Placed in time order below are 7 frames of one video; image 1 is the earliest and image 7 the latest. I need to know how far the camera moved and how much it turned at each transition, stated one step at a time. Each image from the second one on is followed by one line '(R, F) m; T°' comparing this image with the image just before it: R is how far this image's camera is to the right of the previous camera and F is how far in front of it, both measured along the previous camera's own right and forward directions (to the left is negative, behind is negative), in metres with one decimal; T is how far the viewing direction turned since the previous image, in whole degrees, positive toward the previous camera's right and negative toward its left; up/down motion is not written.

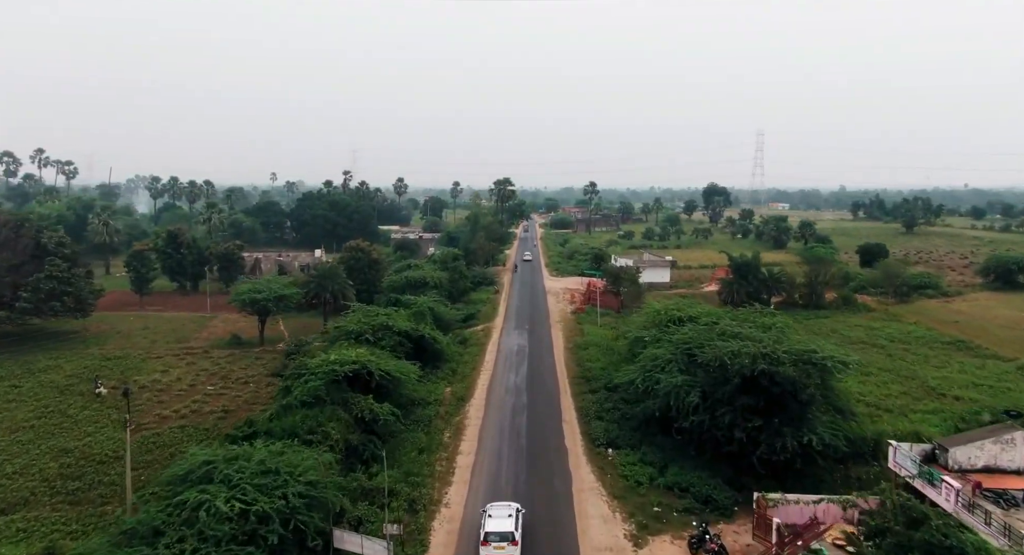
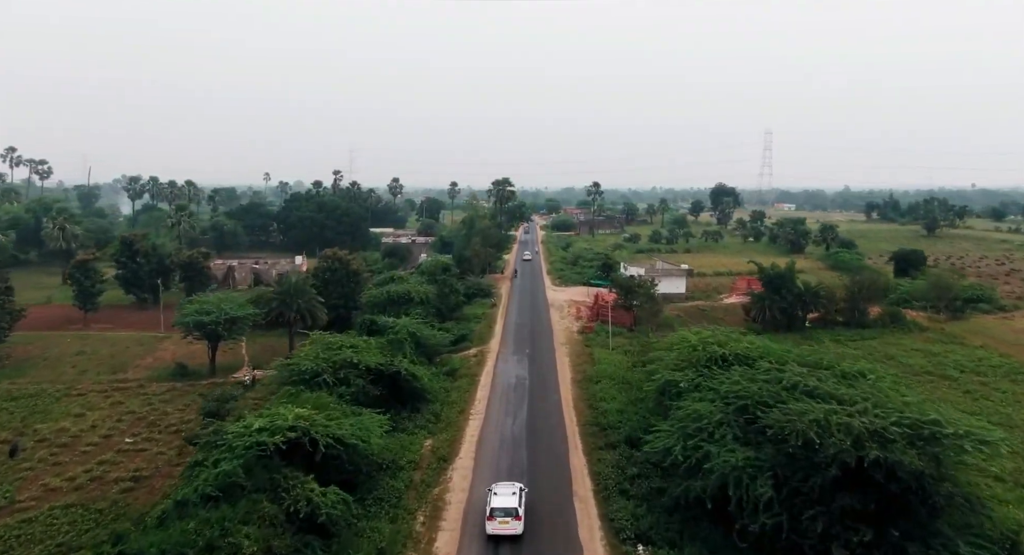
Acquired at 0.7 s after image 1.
(+0.1, +6.8) m; 0°
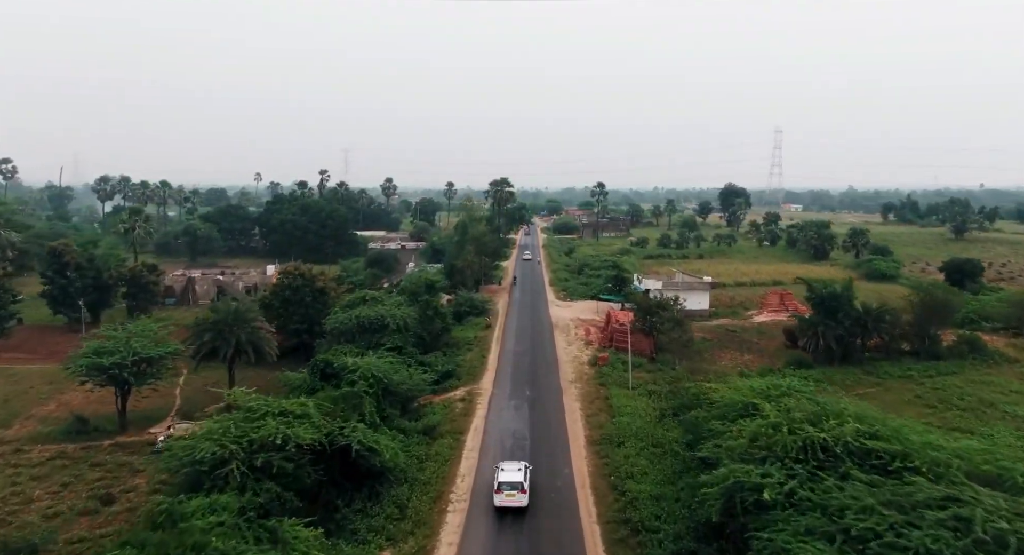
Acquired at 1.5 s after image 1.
(+0.1, +8.1) m; 0°
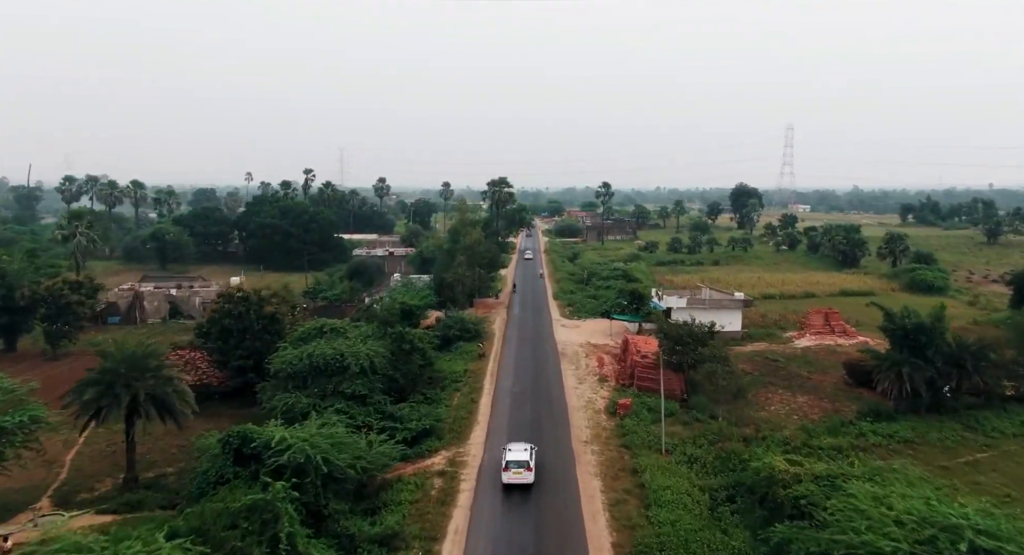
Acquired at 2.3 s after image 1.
(+0.1, +8.2) m; 0°
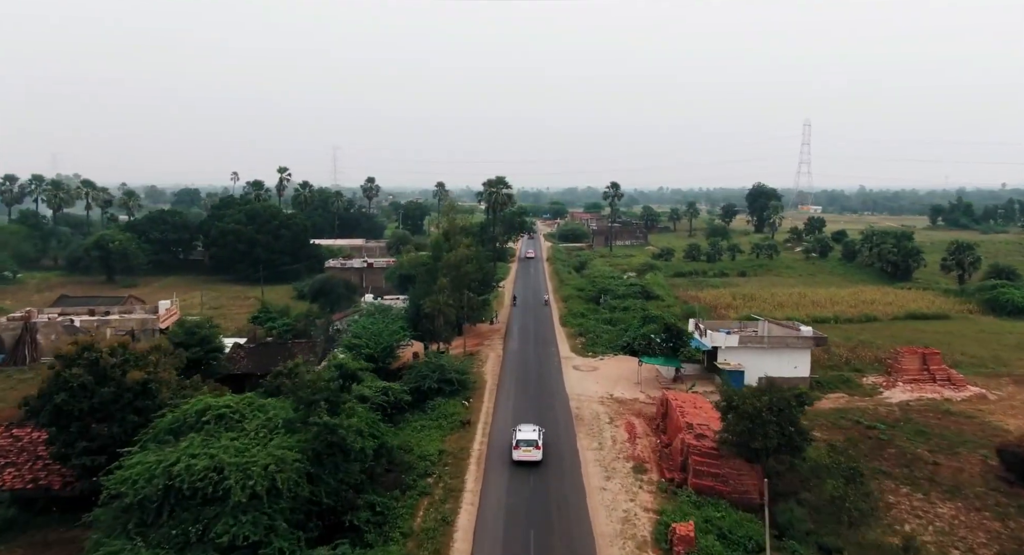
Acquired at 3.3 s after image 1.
(+0.1, +11.4) m; 0°
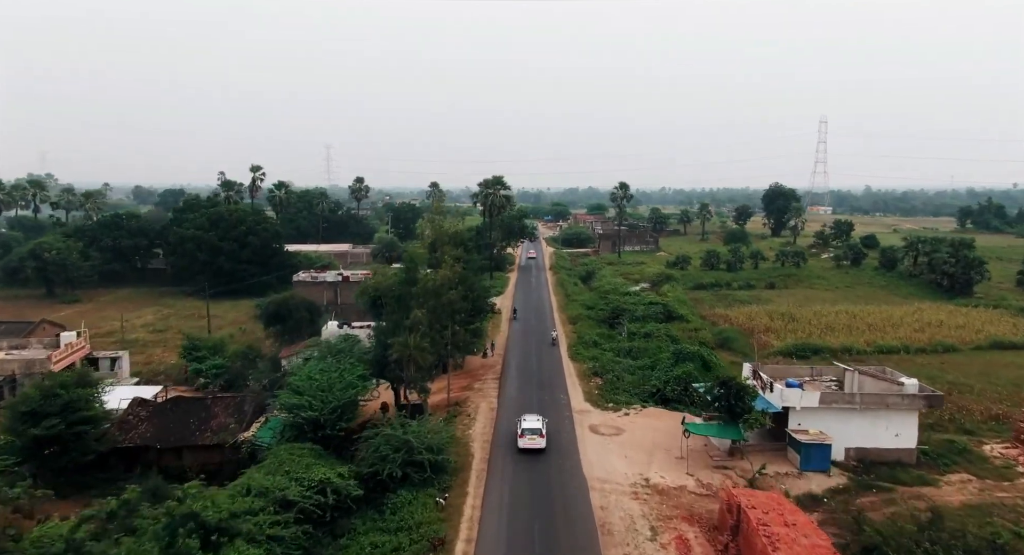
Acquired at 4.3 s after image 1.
(+0.1, +9.8) m; 0°
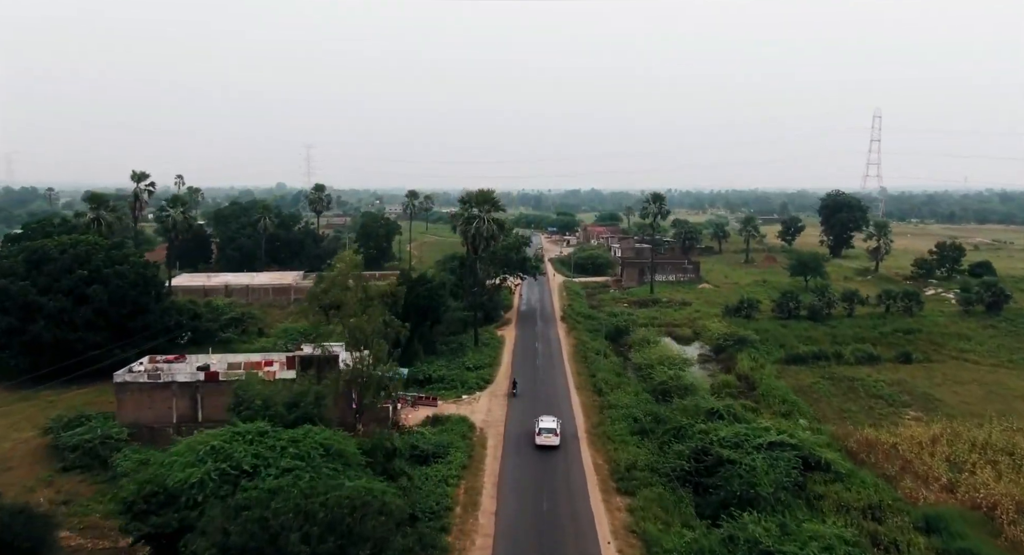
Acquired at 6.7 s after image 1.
(+0.3, +26.6) m; 0°
